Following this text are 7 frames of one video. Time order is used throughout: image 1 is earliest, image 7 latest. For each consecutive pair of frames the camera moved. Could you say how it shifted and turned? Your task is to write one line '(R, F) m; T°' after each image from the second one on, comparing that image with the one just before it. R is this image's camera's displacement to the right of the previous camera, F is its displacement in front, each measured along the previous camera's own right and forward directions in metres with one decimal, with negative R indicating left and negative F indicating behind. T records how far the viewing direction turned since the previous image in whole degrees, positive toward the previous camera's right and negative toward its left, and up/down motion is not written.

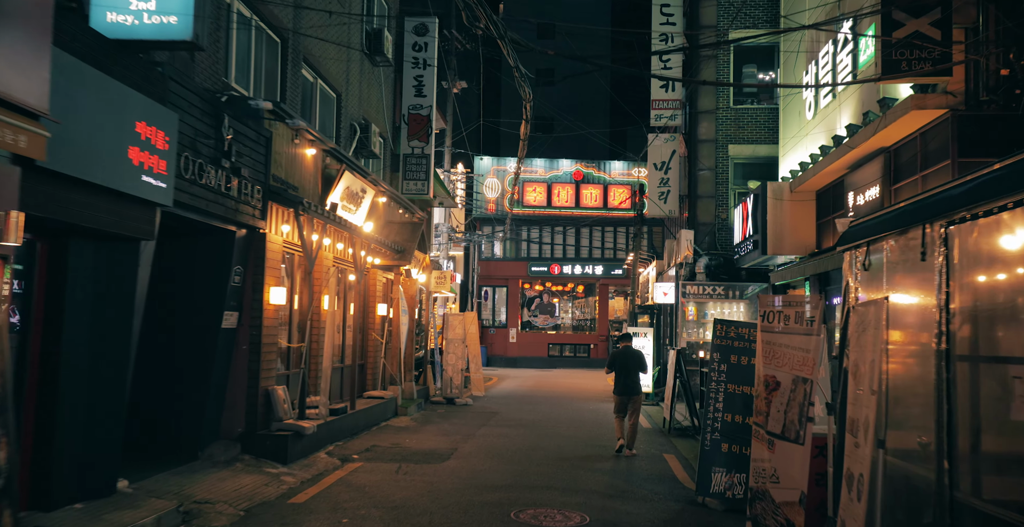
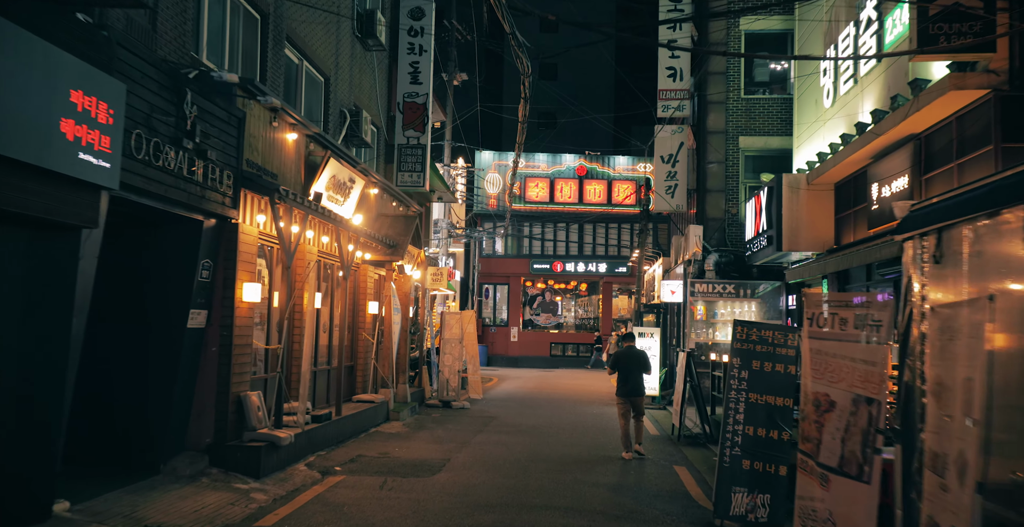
(+0.1, +1.1) m; 0°
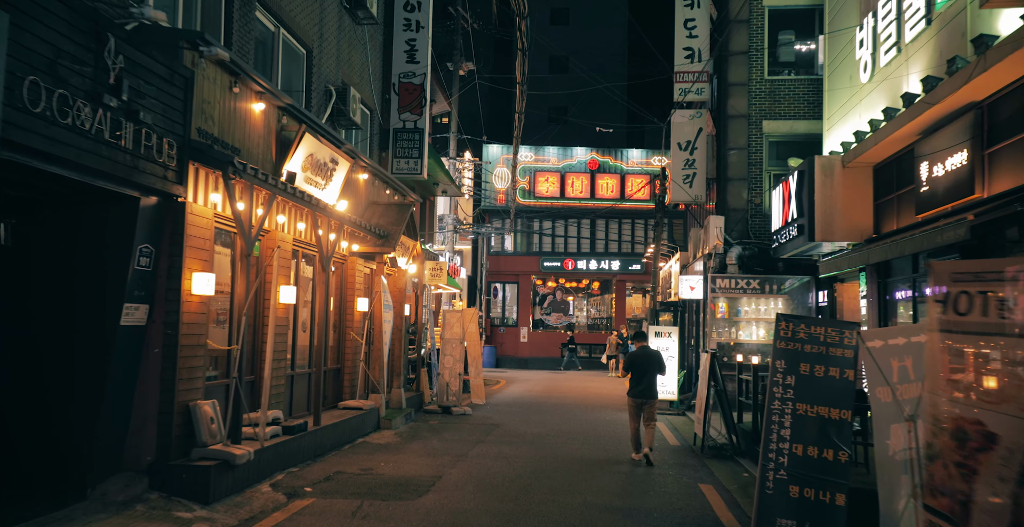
(+0.2, +1.7) m; -1°
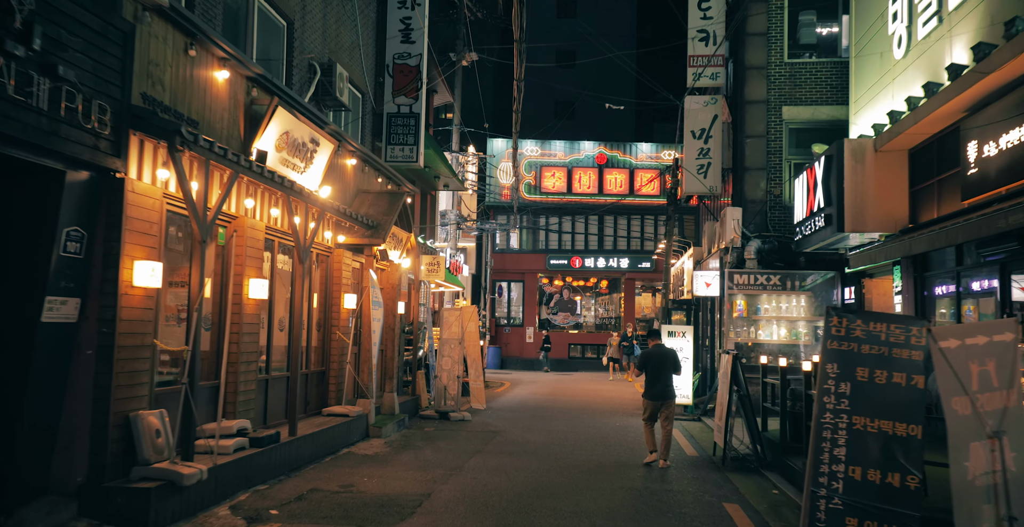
(+0.1, +1.3) m; 0°
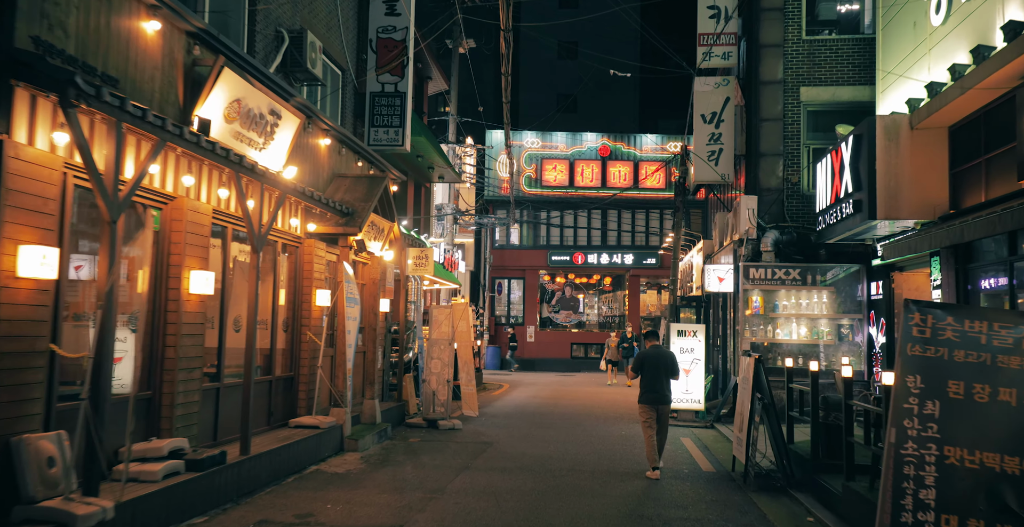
(+0.2, +1.6) m; 0°
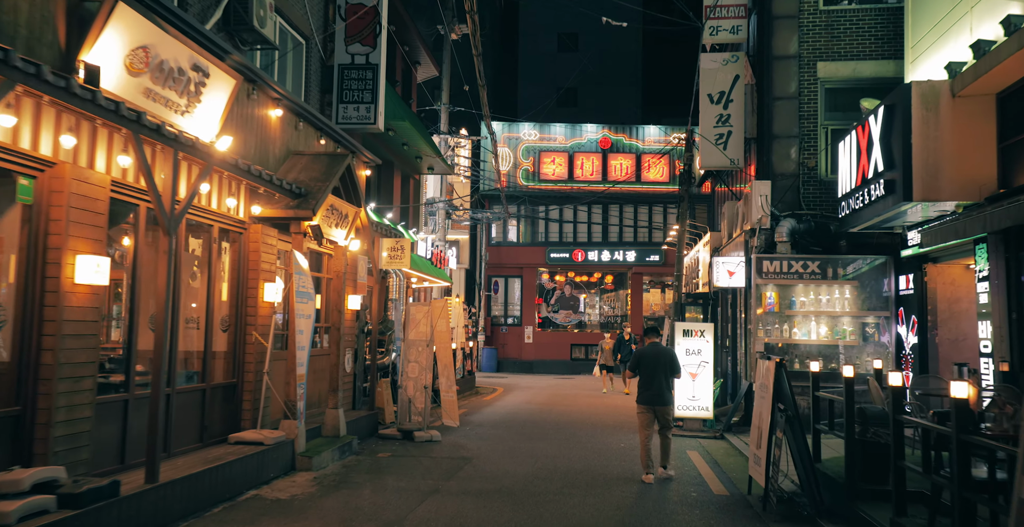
(+0.3, +1.8) m; 0°
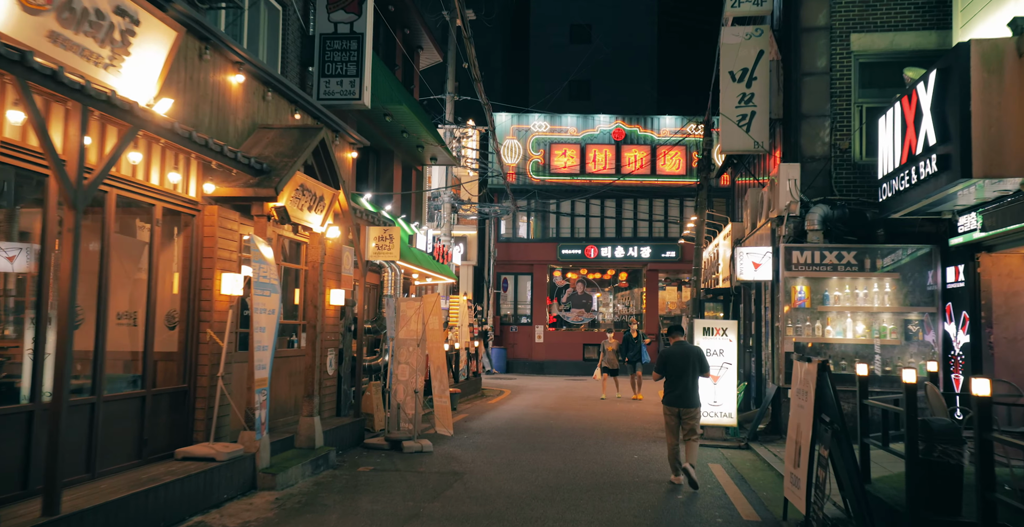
(+0.2, +1.5) m; -1°
